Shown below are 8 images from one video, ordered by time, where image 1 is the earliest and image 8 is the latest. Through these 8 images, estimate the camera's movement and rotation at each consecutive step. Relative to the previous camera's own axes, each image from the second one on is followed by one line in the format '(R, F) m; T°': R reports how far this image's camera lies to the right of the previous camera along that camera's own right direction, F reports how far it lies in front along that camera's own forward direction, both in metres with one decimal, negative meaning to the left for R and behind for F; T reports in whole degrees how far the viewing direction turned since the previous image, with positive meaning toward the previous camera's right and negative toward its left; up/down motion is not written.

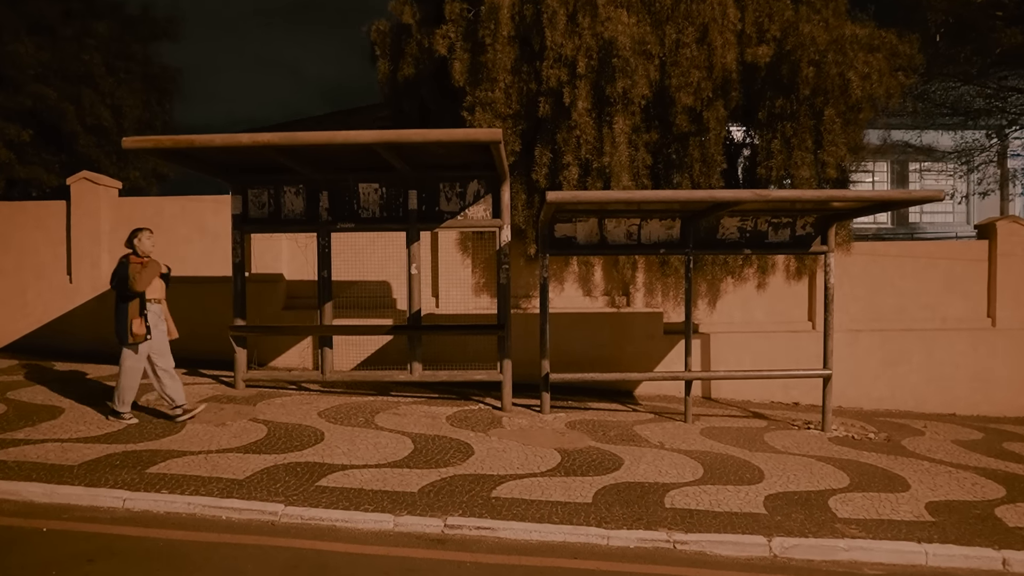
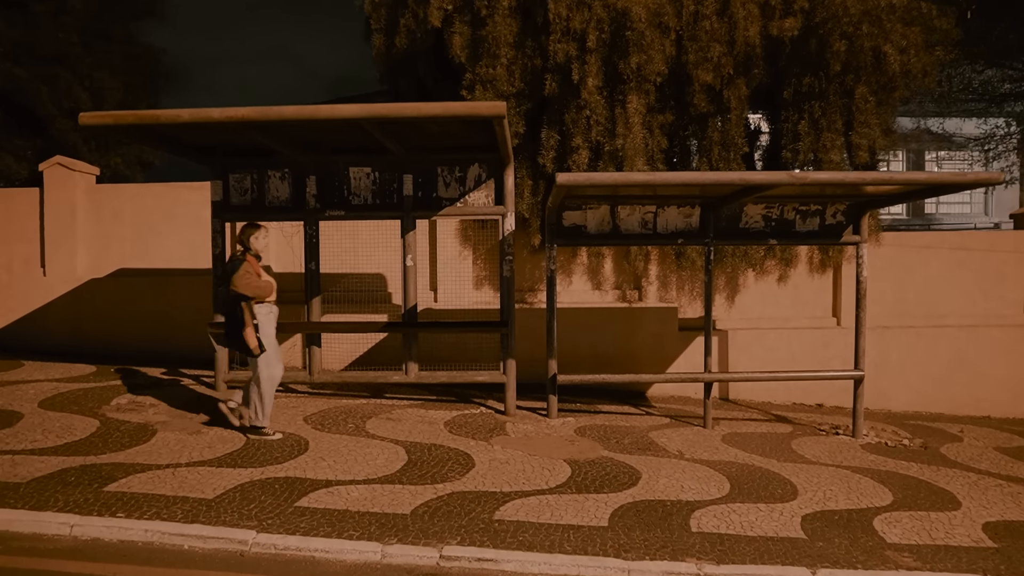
(0.0, +0.6) m; 0°
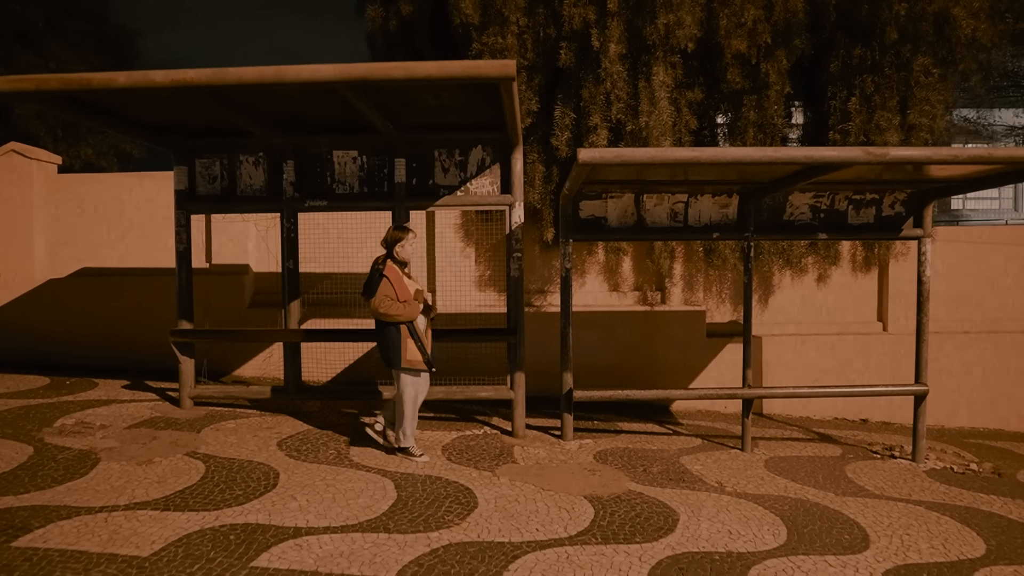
(0.0, +0.9) m; 0°
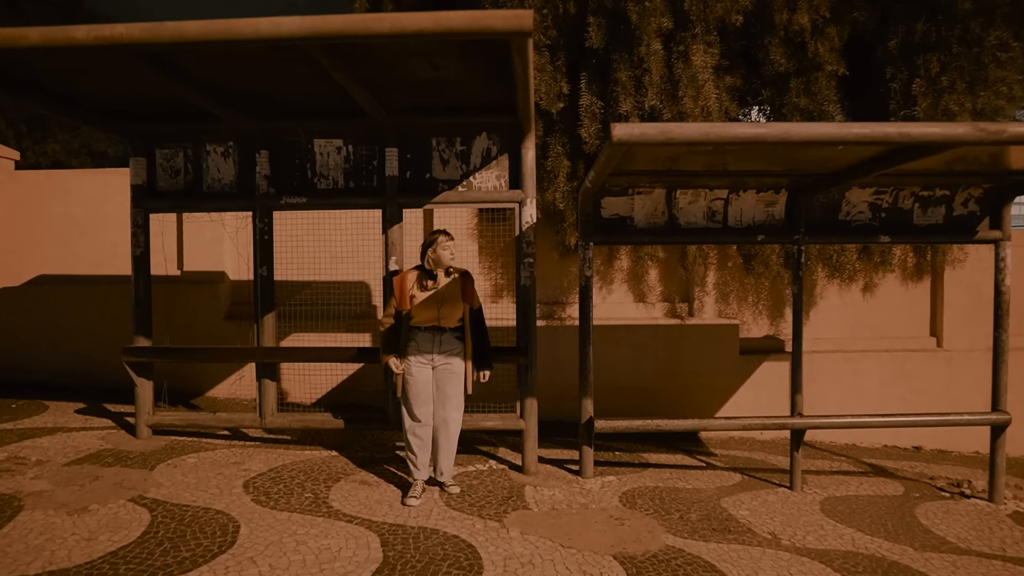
(0.0, +0.8) m; 0°
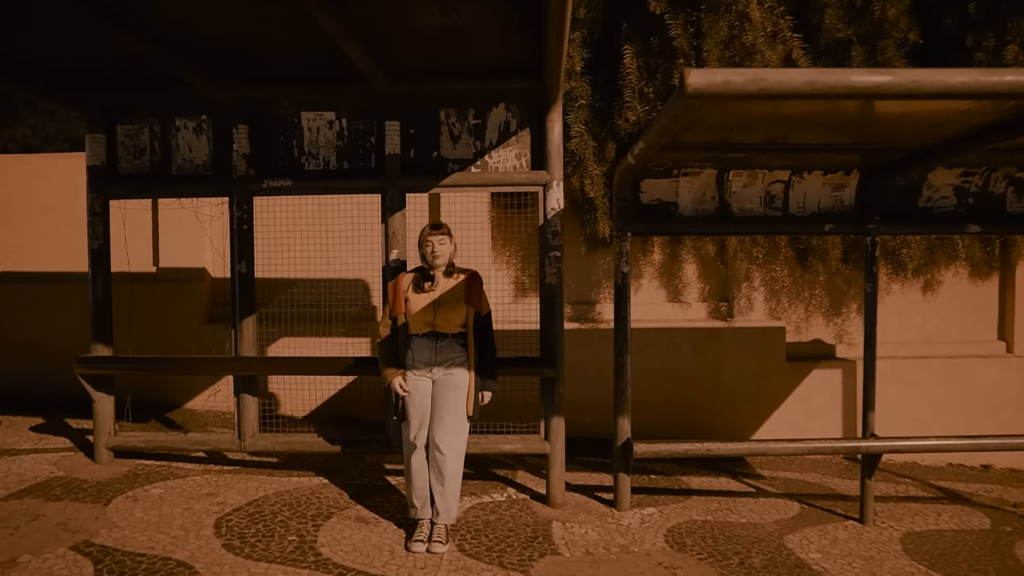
(-0.1, +0.8) m; 0°
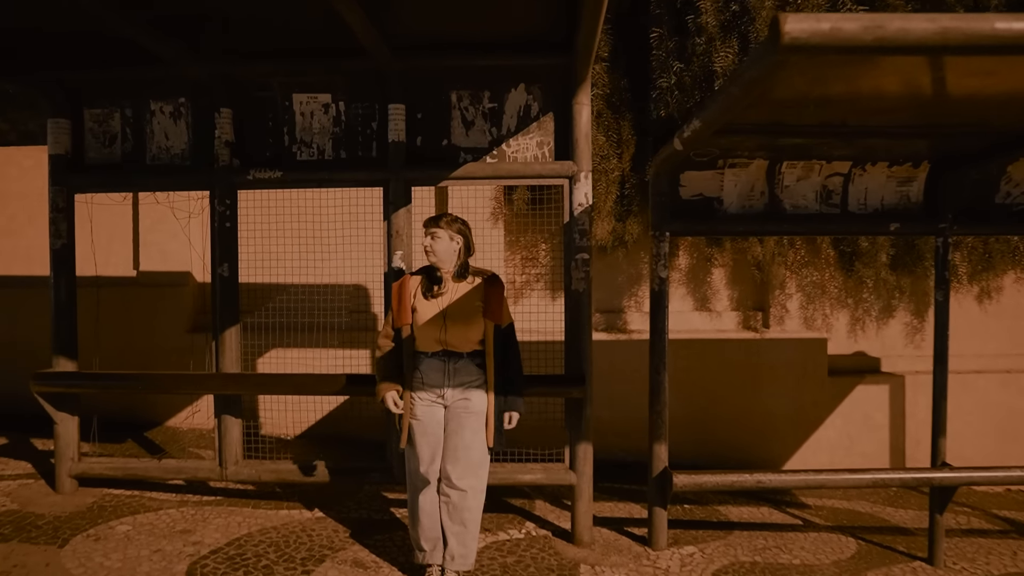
(-0.1, +0.5) m; 0°
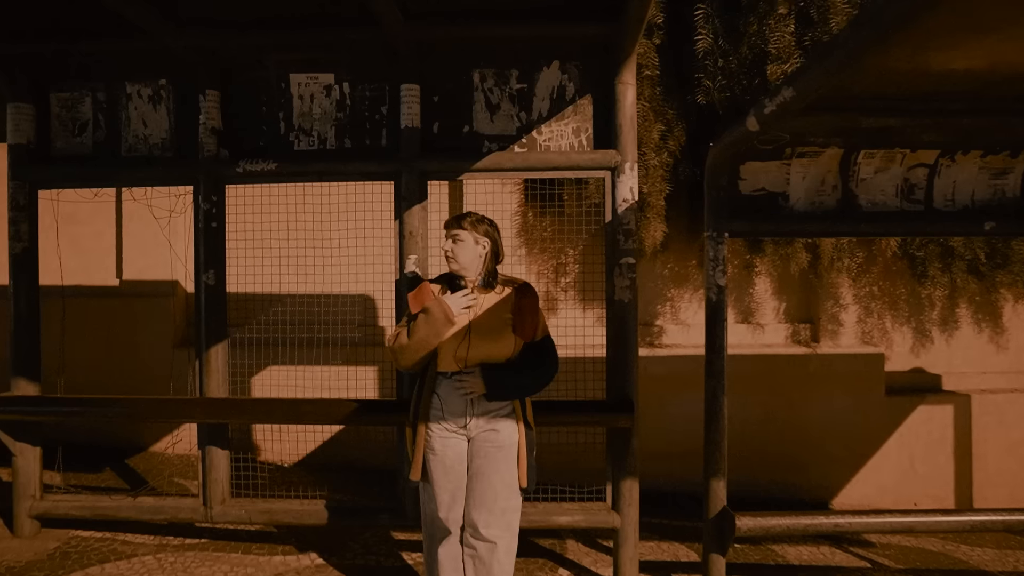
(-0.1, +0.5) m; 0°
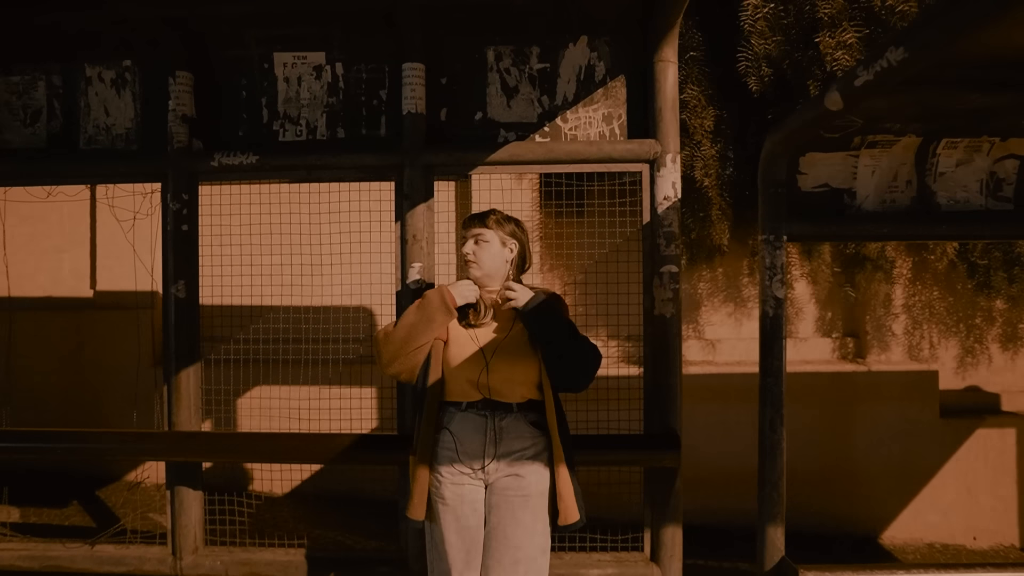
(-0.1, +0.5) m; 0°
